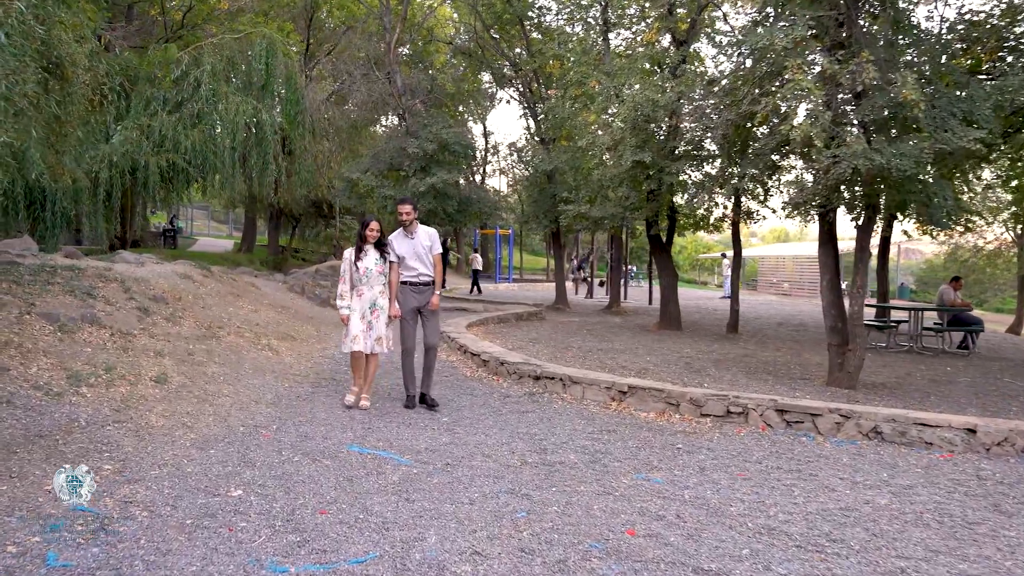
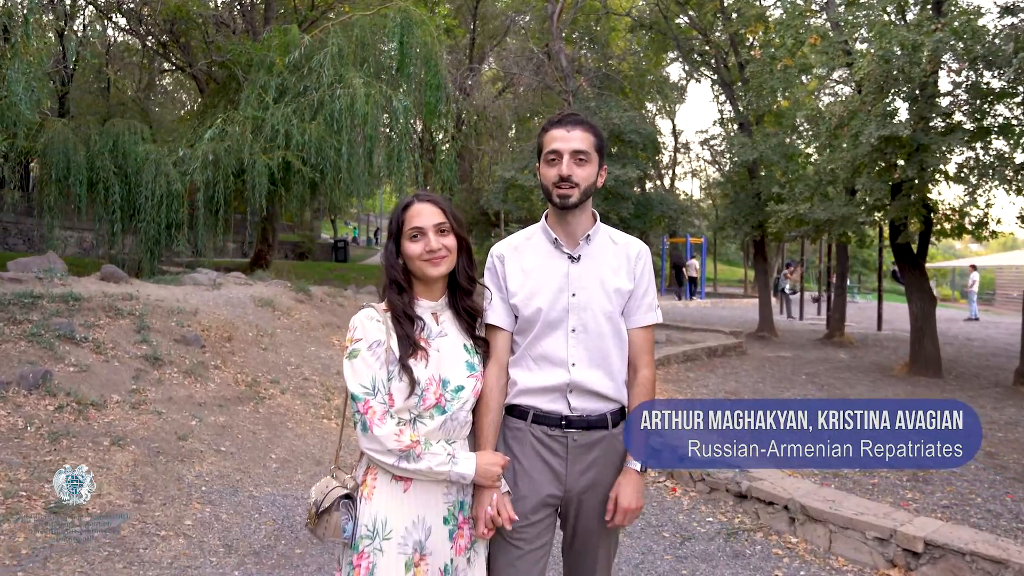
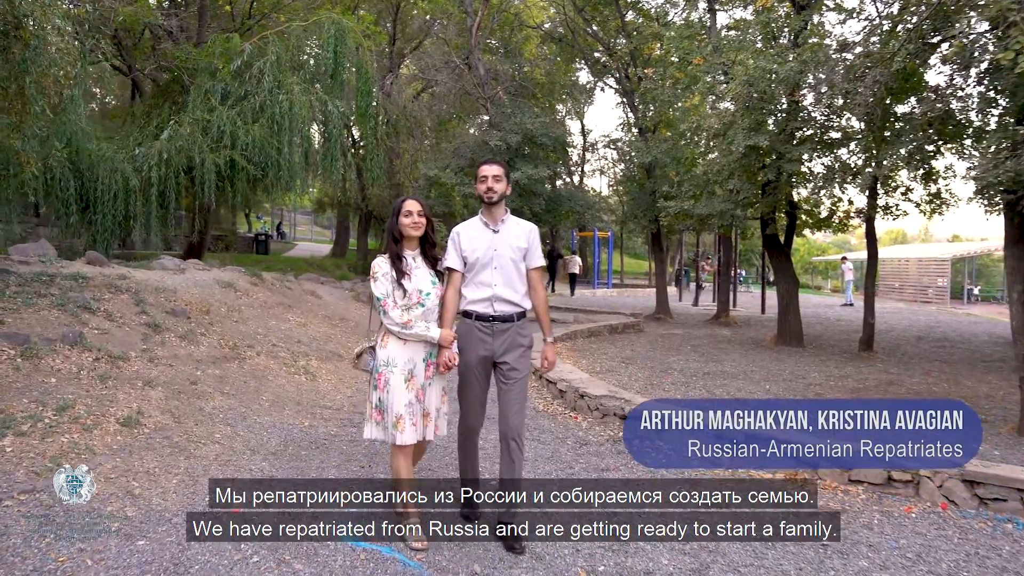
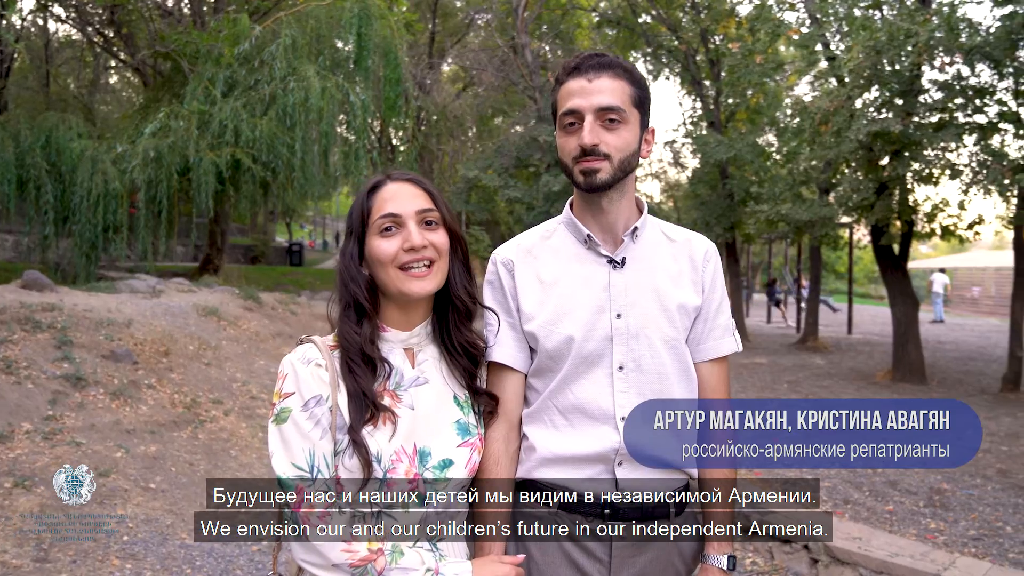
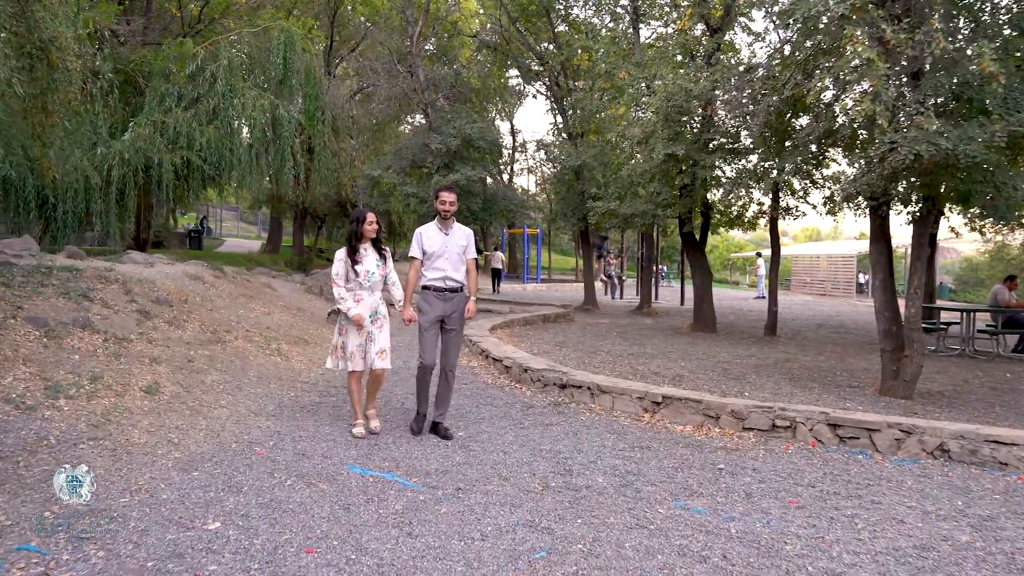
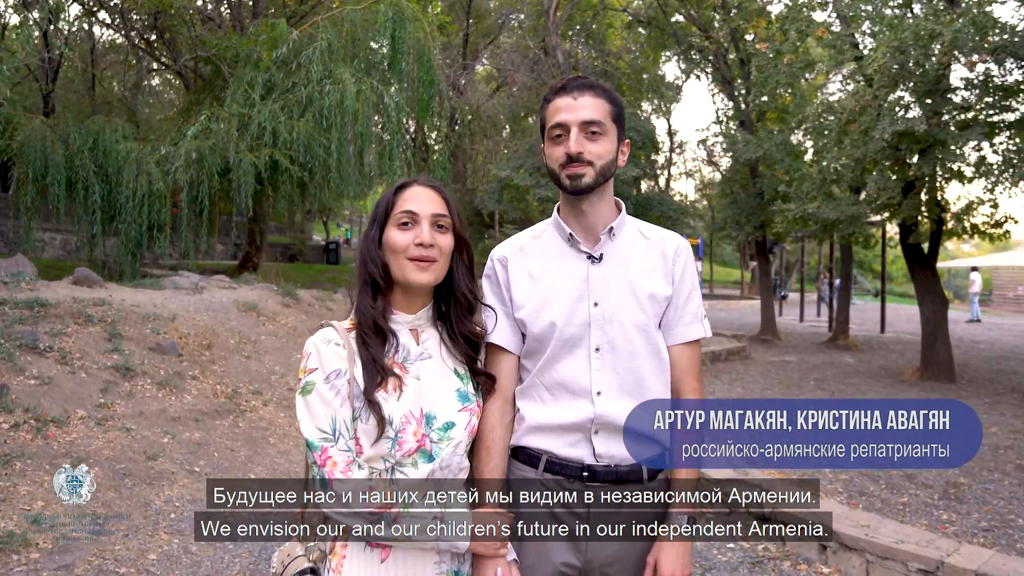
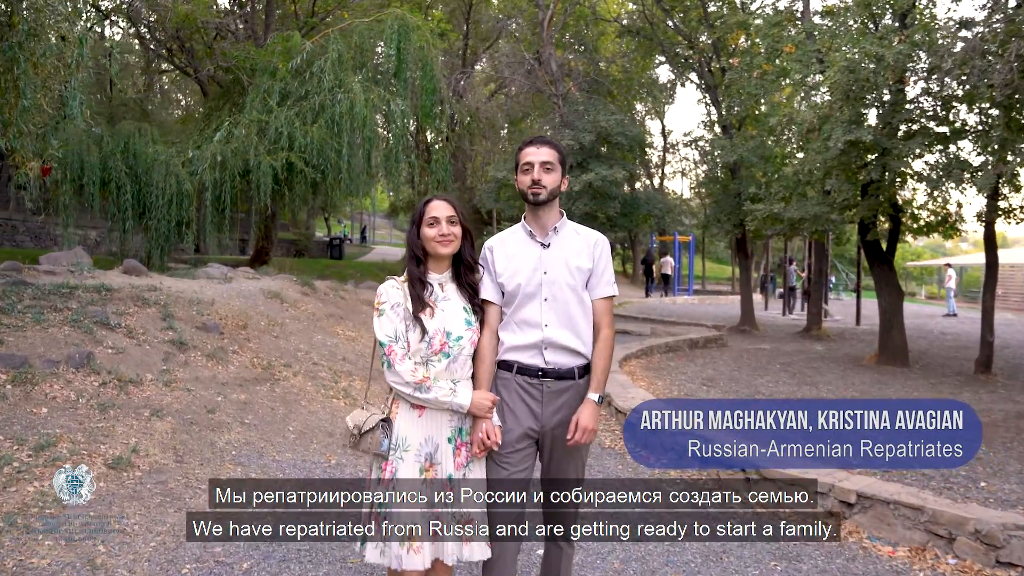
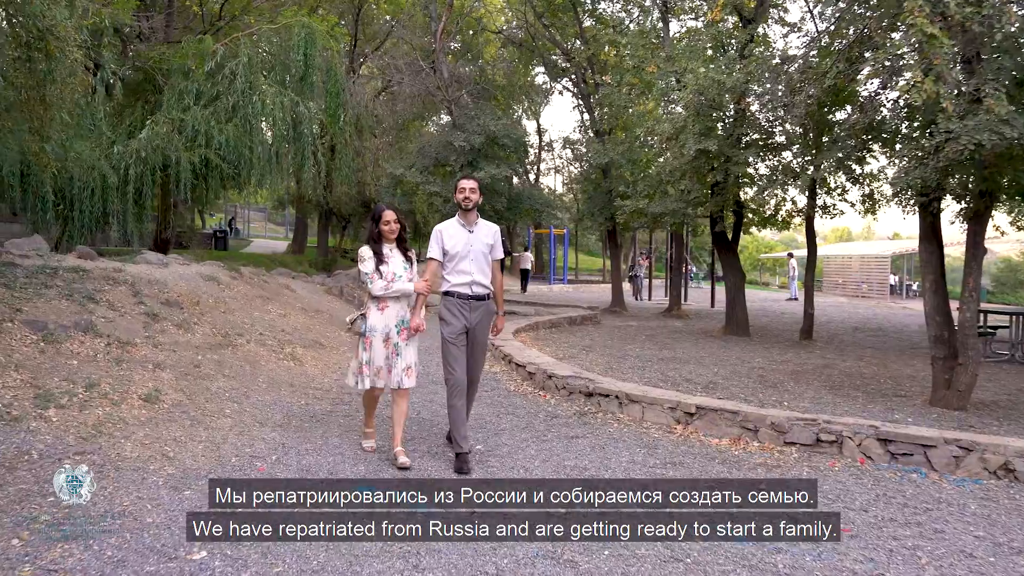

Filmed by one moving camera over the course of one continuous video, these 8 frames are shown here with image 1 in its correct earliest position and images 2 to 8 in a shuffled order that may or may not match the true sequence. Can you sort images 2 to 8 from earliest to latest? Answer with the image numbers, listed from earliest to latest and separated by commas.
5, 8, 3, 7, 2, 6, 4
